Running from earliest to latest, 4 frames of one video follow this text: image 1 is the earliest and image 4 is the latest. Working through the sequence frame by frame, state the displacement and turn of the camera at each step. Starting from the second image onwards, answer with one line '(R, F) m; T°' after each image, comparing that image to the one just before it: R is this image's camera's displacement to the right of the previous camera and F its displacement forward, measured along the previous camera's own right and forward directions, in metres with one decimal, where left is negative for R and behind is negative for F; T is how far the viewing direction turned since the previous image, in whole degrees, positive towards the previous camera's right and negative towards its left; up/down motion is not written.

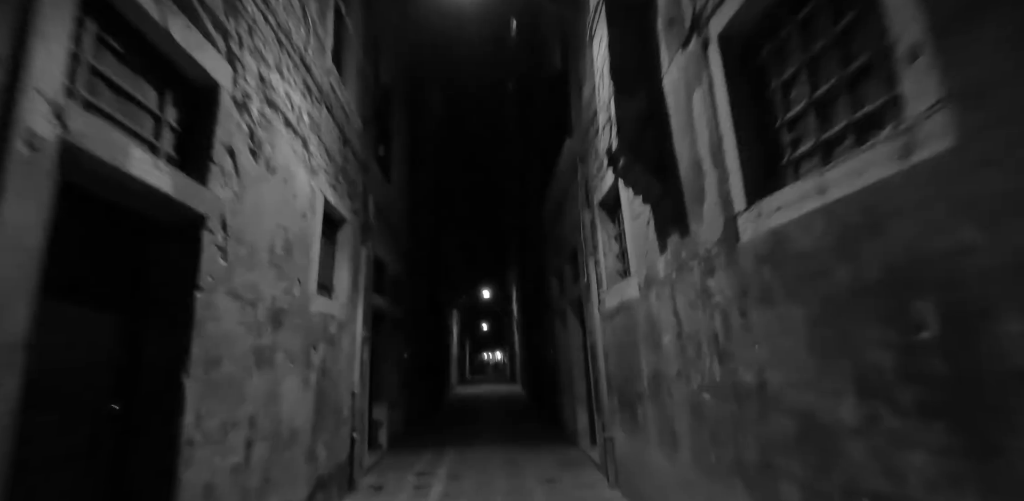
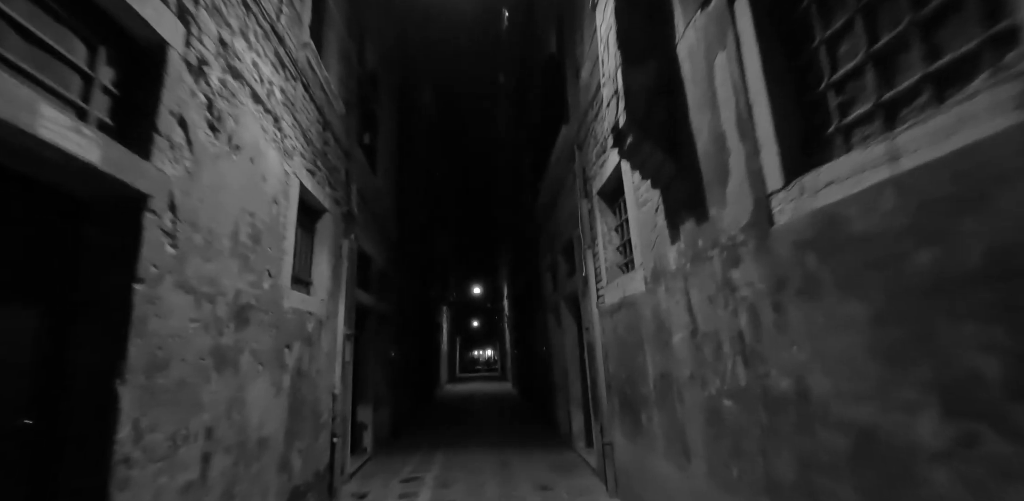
(0.0, +0.3) m; +1°
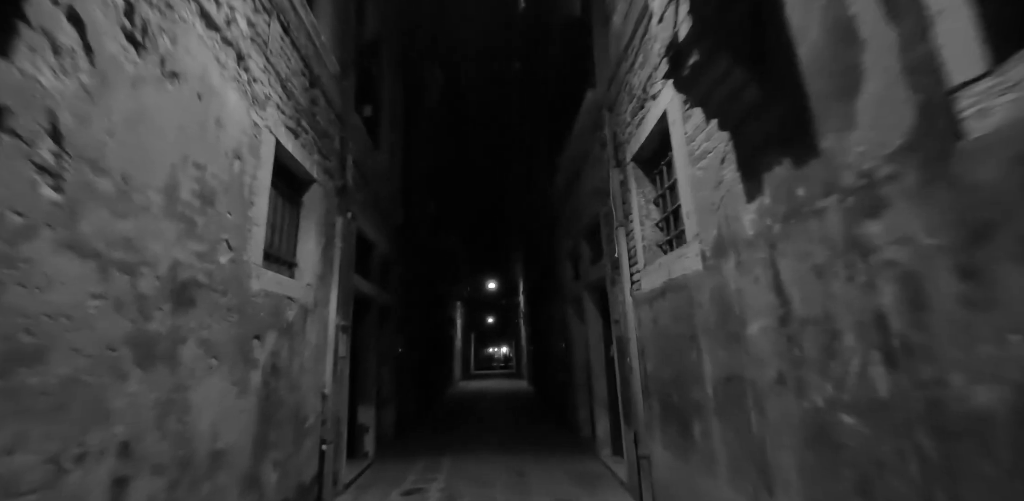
(0.0, +0.7) m; -2°
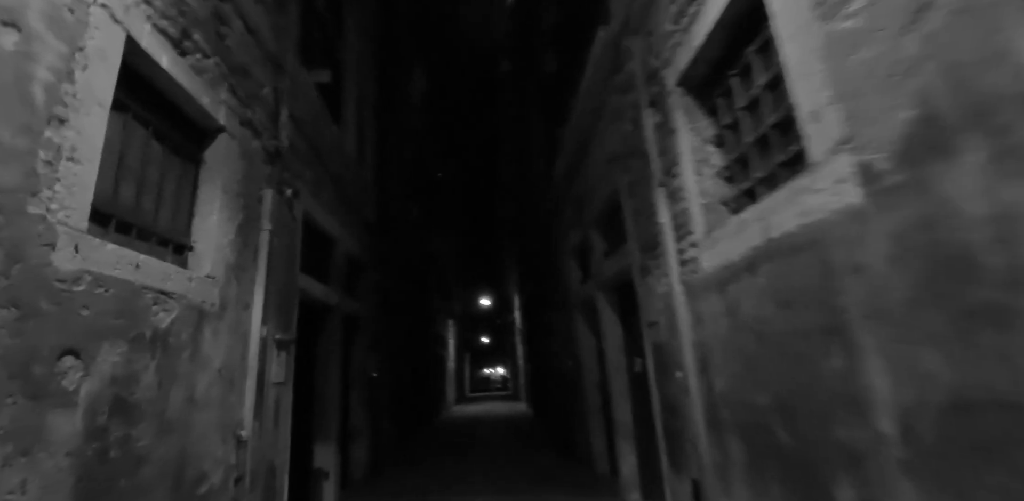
(0.0, +1.2) m; +1°
